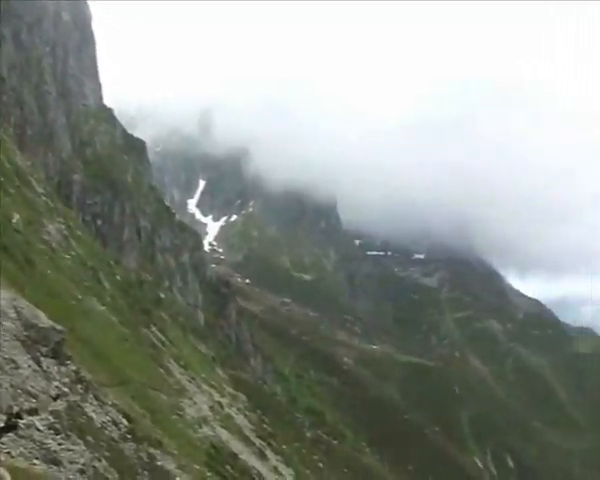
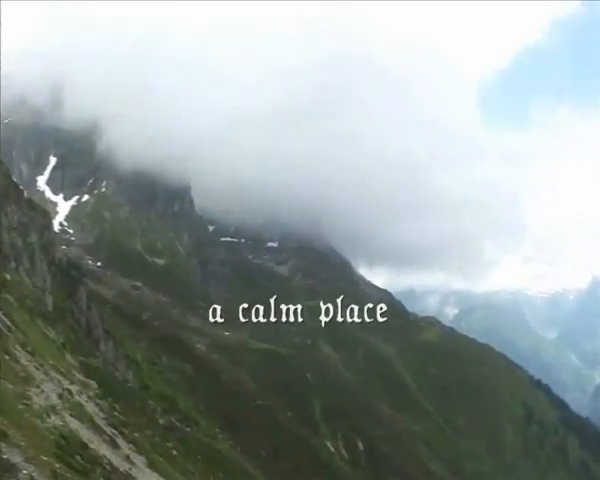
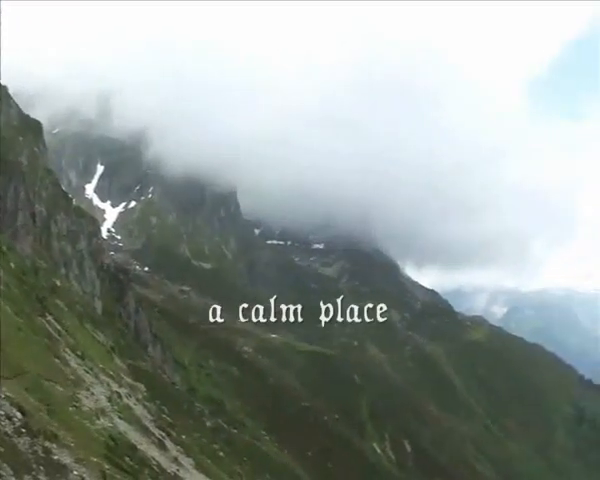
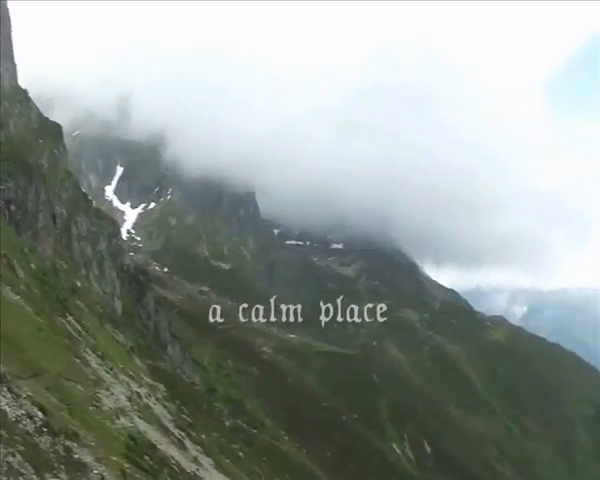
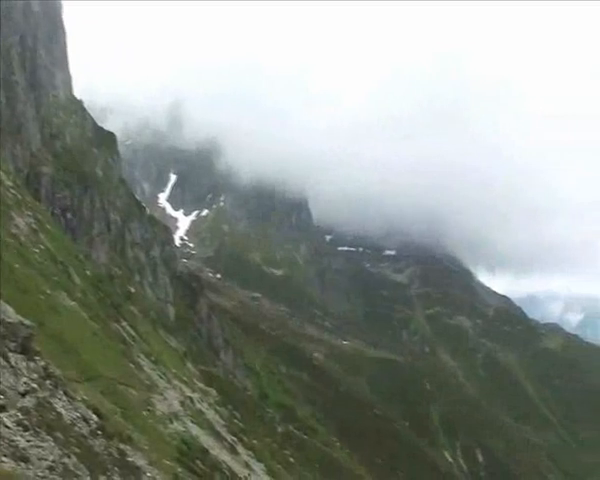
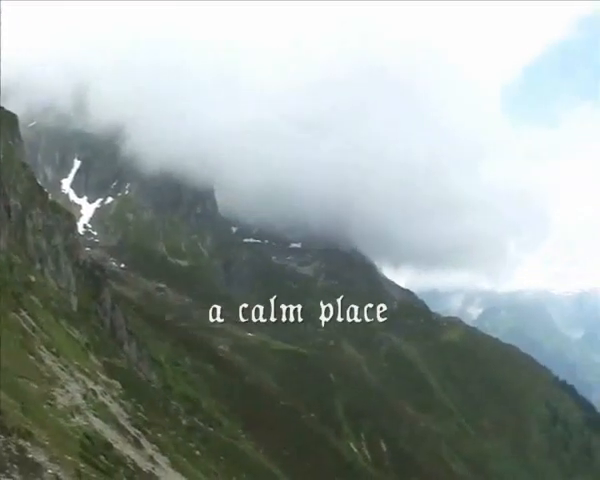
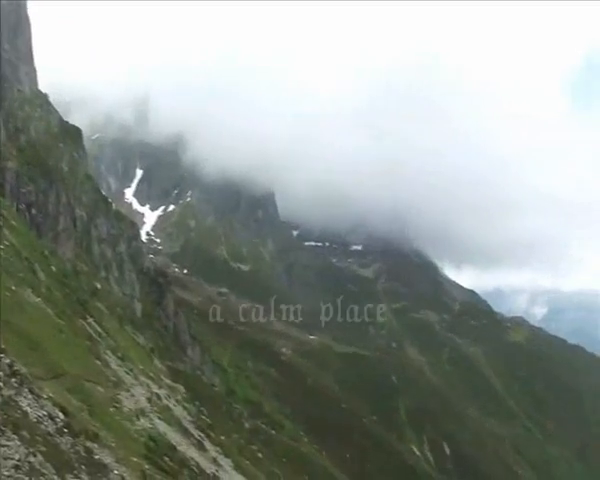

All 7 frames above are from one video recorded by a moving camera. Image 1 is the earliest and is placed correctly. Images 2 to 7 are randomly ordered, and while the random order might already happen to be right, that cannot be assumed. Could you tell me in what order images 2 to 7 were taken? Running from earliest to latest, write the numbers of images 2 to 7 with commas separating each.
5, 7, 4, 3, 6, 2
